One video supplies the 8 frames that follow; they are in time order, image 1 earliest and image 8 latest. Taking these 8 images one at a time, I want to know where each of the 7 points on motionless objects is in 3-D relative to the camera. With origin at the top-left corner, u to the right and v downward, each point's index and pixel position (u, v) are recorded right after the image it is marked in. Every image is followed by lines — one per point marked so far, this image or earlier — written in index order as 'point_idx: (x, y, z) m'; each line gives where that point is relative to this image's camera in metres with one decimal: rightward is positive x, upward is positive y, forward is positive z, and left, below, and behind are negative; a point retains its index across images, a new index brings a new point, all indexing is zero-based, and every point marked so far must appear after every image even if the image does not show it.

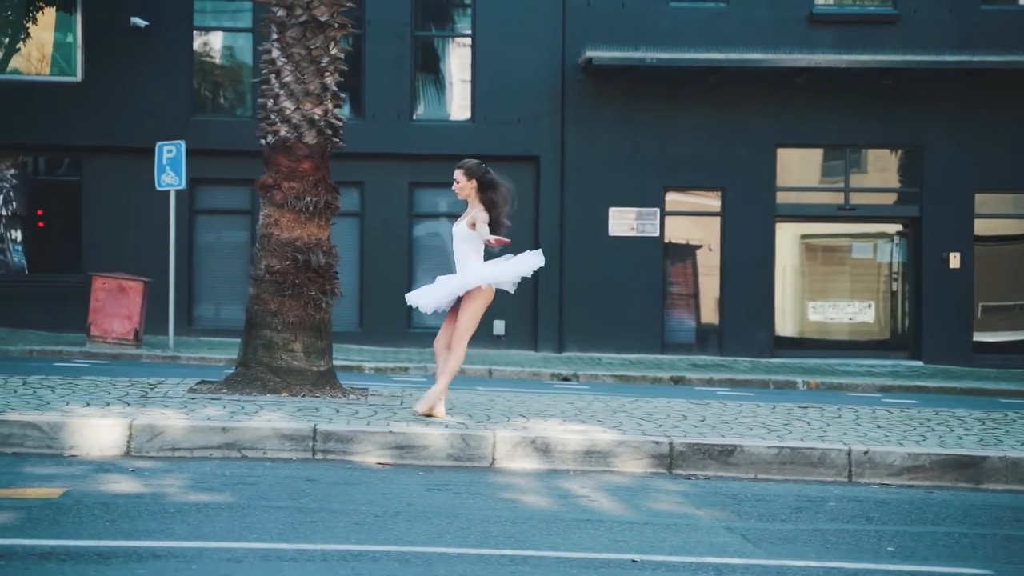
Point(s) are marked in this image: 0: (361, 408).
0: (-1.0, -0.8, +7.3) m
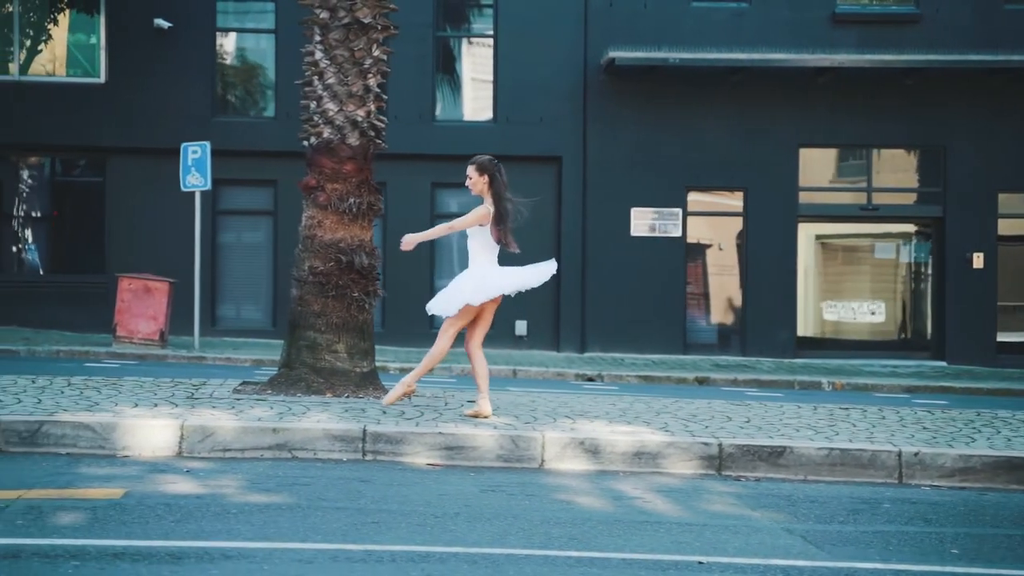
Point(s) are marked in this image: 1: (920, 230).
0: (-0.7, -0.8, +7.4) m
1: (+6.6, +1.0, +19.0) m
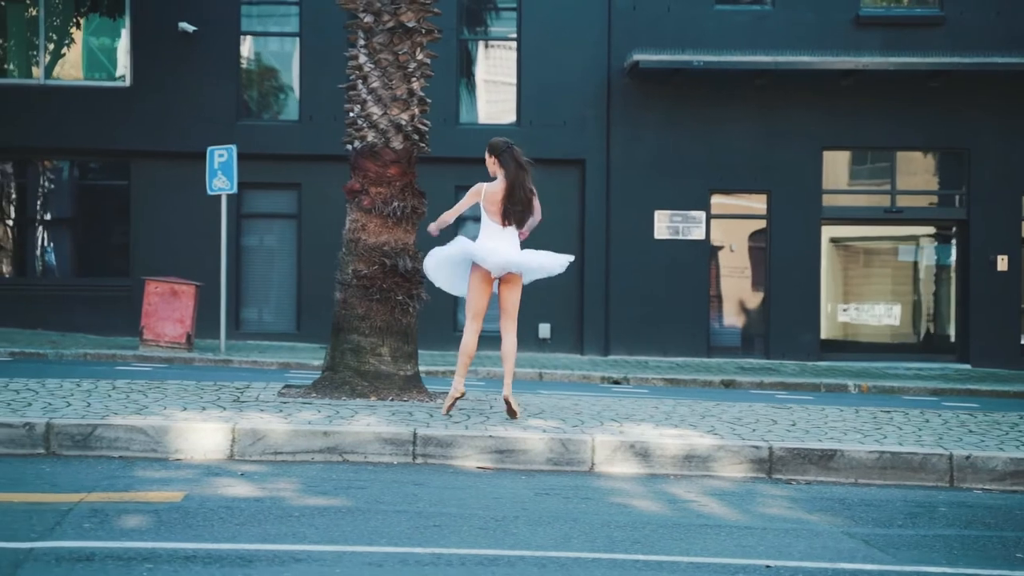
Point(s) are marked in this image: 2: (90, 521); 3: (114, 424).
0: (-0.4, -0.8, +7.4) m
1: (+7.0, +0.9, +18.9) m
2: (-1.8, -1.0, +5.0) m
3: (-2.3, -0.8, +6.5) m
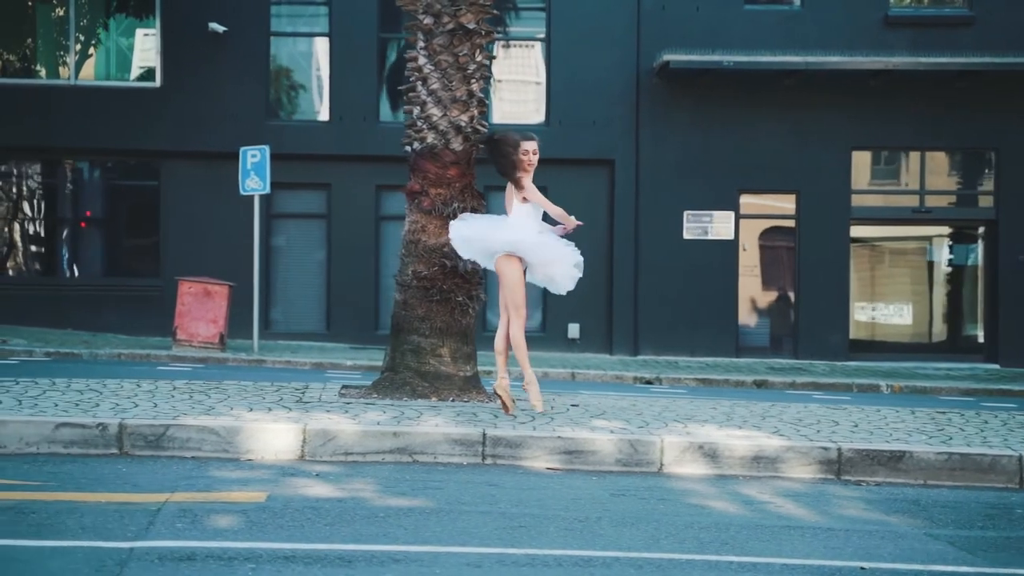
0: (0.0, -0.8, +7.4) m
1: (+7.6, +0.9, +18.8) m
2: (-1.4, -1.0, +5.0) m
3: (-1.9, -0.8, +6.6) m
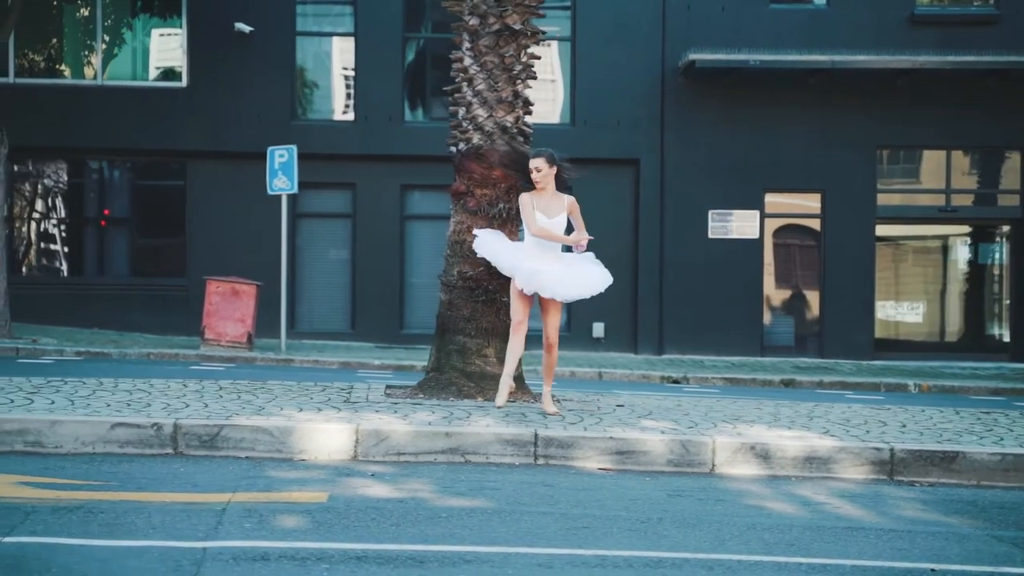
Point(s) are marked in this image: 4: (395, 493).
0: (+0.3, -0.8, +7.4) m
1: (+8.0, +0.9, +18.8) m
2: (-1.1, -1.0, +5.0) m
3: (-1.6, -0.8, +6.6) m
4: (-0.6, -1.0, +5.7) m
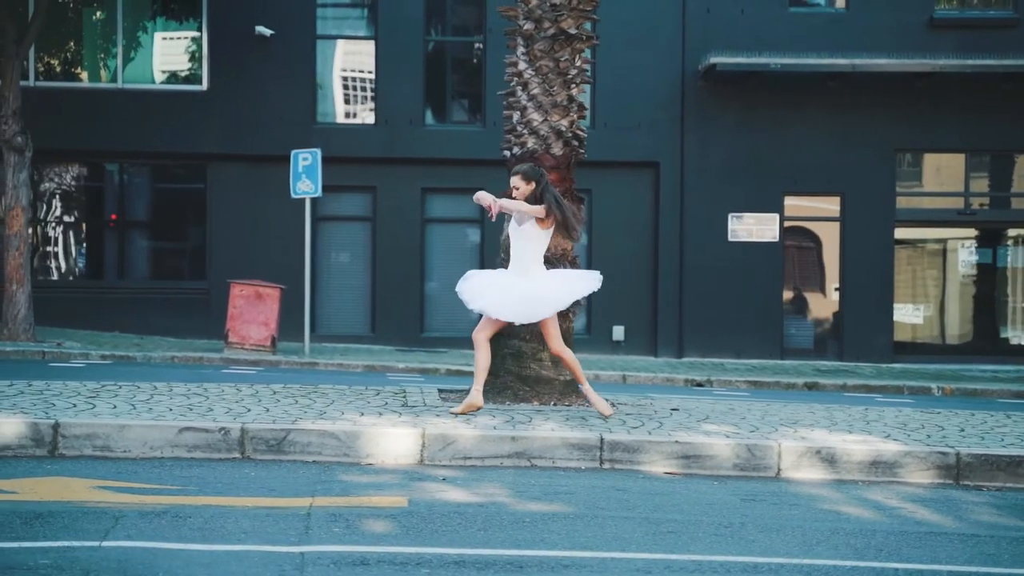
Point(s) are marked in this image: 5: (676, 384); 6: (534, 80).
0: (+0.7, -0.8, +7.4) m
1: (+8.4, +0.9, +18.8) m
2: (-0.8, -1.0, +5.0) m
3: (-1.2, -0.8, +6.6) m
4: (-0.2, -1.0, +5.8) m
5: (+2.5, -1.4, +17.0) m
6: (+0.1, +1.5, +8.2) m
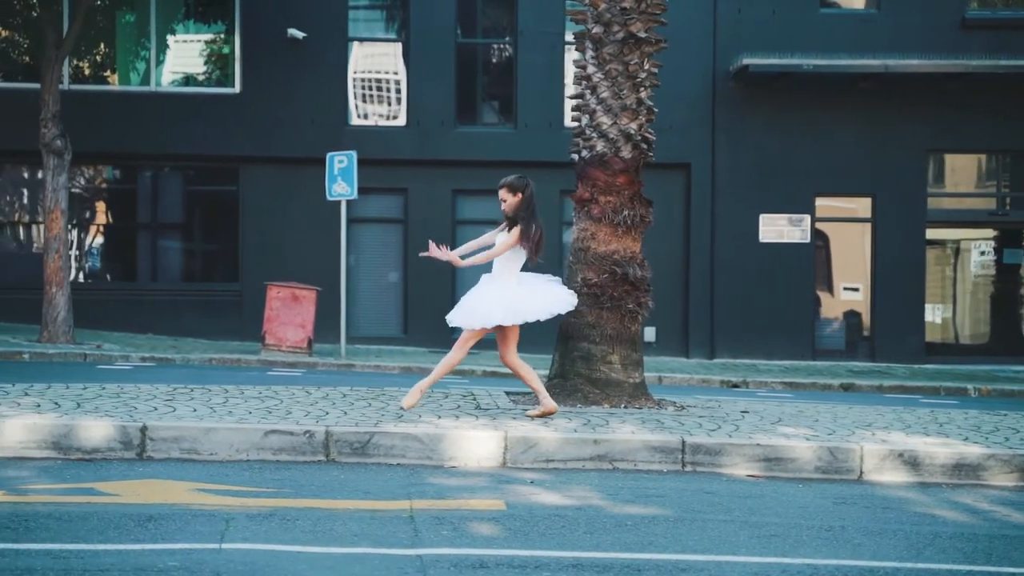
0: (+1.2, -0.9, +7.4) m
1: (+9.0, +0.9, +18.7) m
2: (-0.3, -1.1, +5.1) m
3: (-0.7, -0.8, +6.6) m
4: (+0.3, -1.1, +5.8) m
5: (+3.0, -1.4, +17.0) m
6: (+0.6, +1.5, +8.2) m
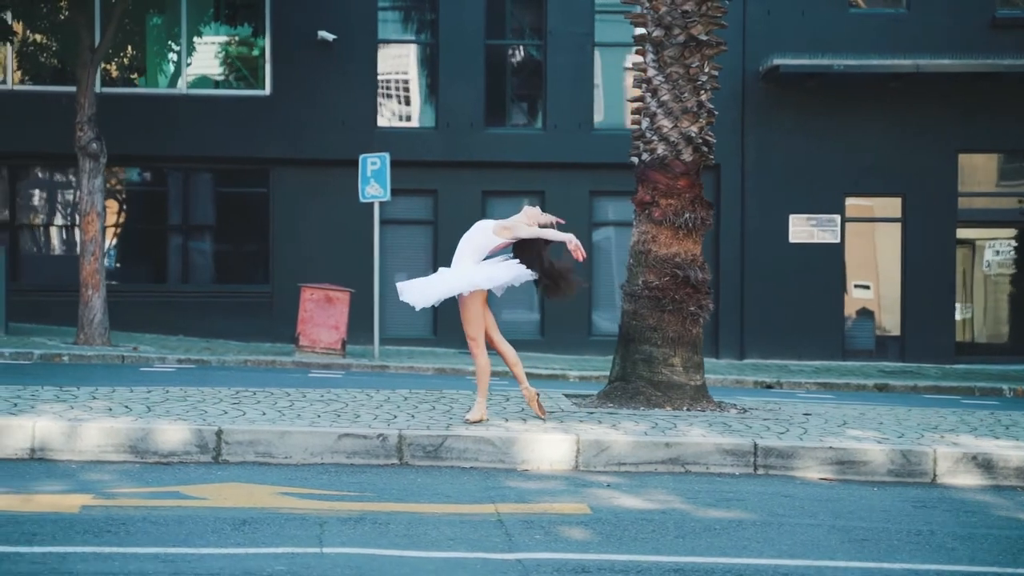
0: (+1.6, -0.9, +7.4) m
1: (+9.5, +0.9, +18.6) m
2: (+0.1, -1.1, +5.1) m
3: (-0.3, -0.8, +6.6) m
4: (+0.7, -1.1, +5.8) m
5: (+3.6, -1.5, +17.0) m
6: (+1.1, +1.4, +8.2) m
